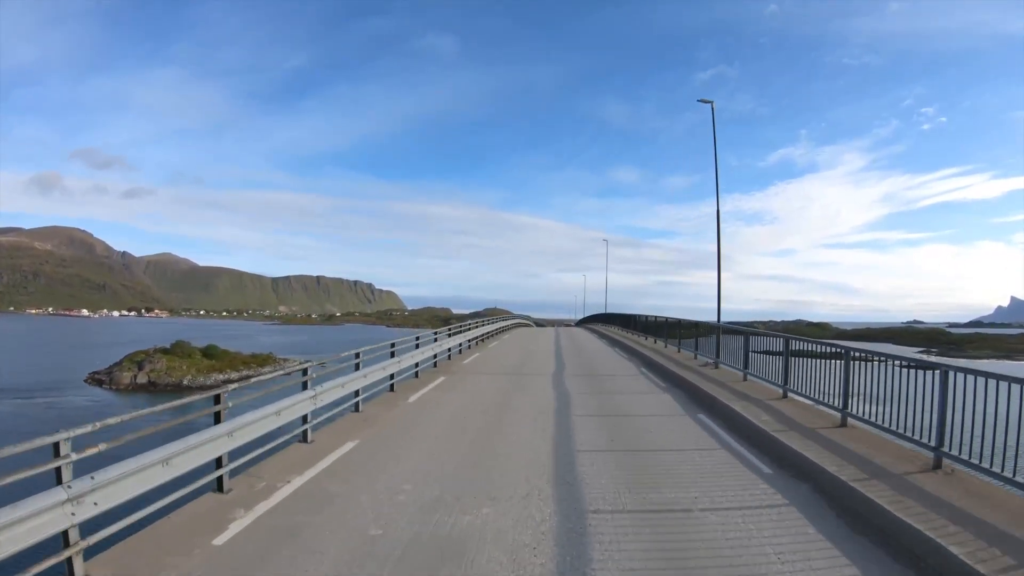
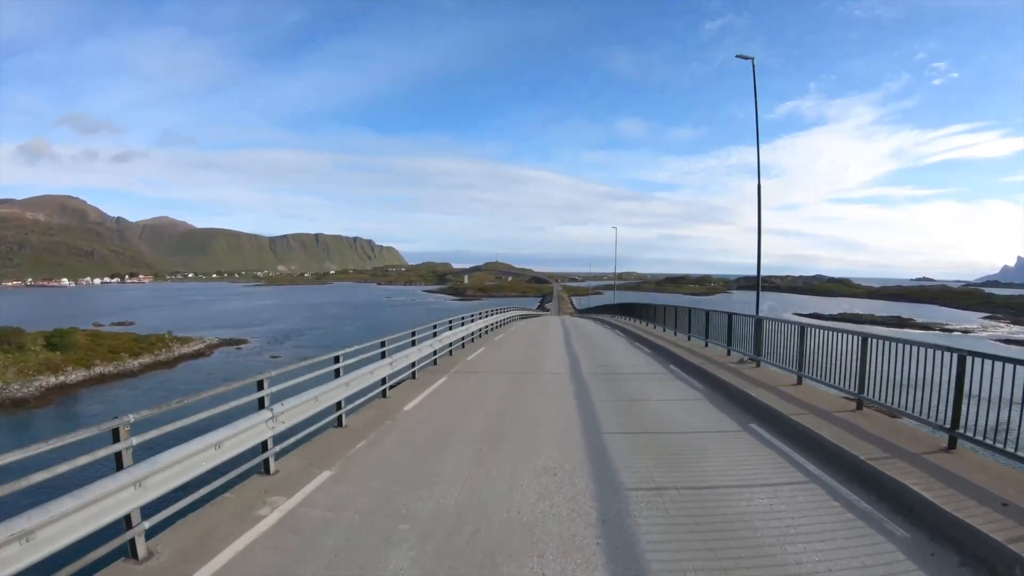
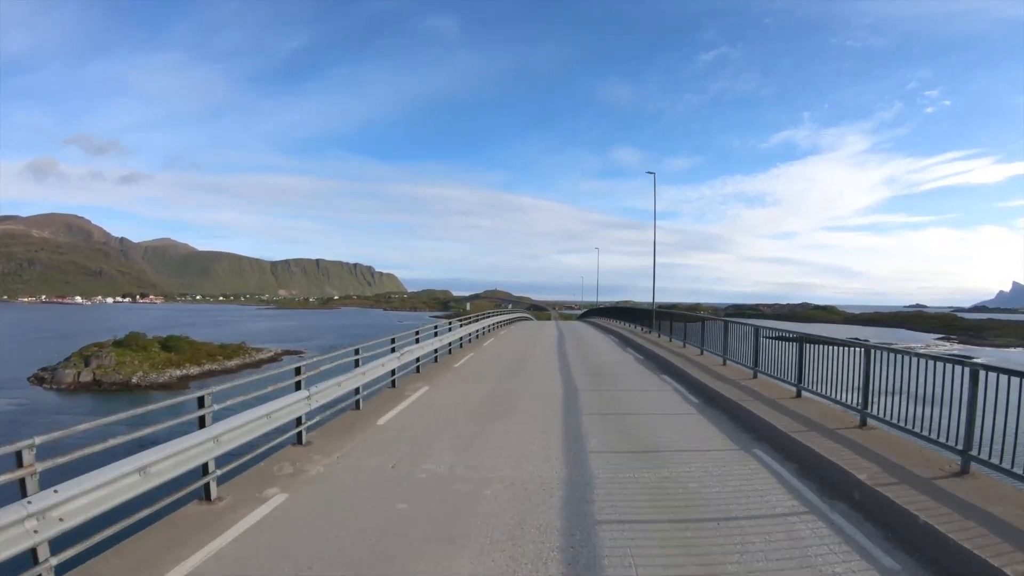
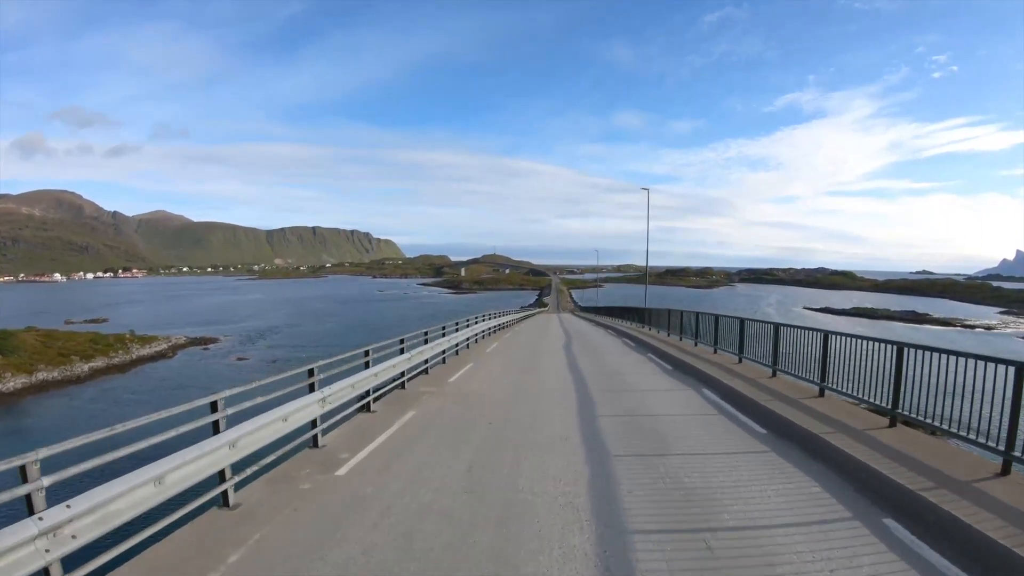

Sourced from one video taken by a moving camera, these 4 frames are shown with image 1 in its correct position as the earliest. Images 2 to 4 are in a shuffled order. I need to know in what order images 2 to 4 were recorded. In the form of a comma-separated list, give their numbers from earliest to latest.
3, 2, 4
